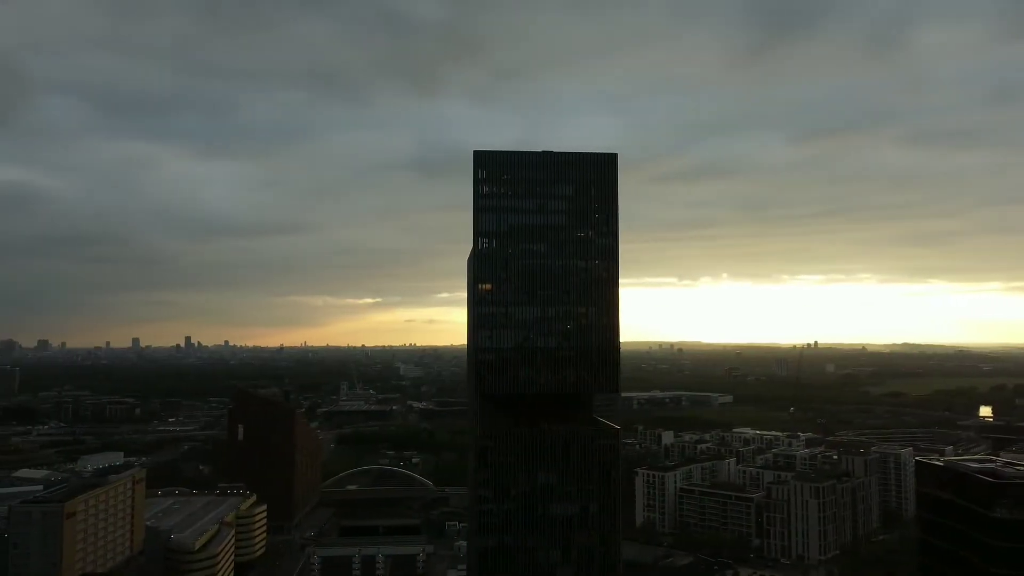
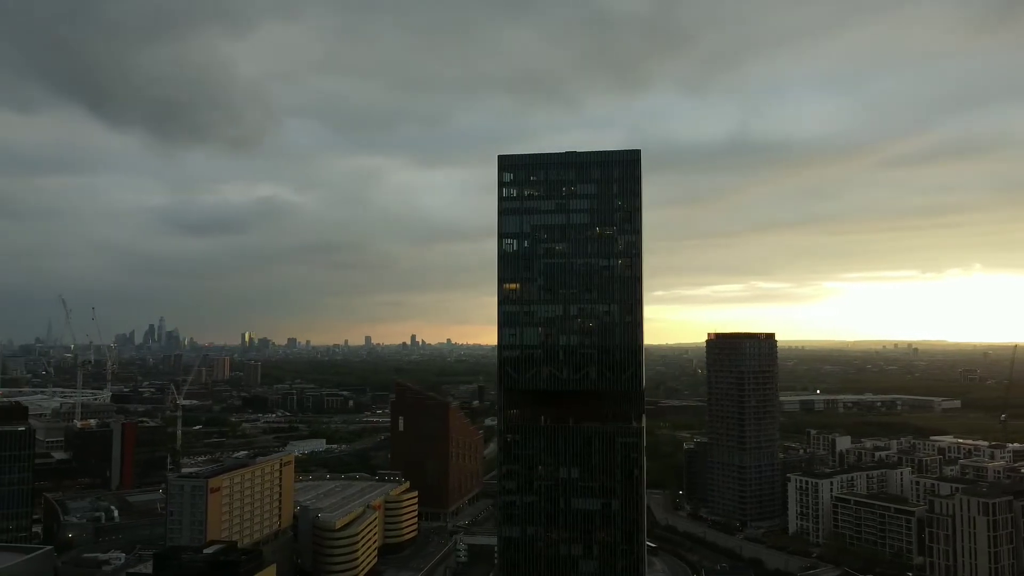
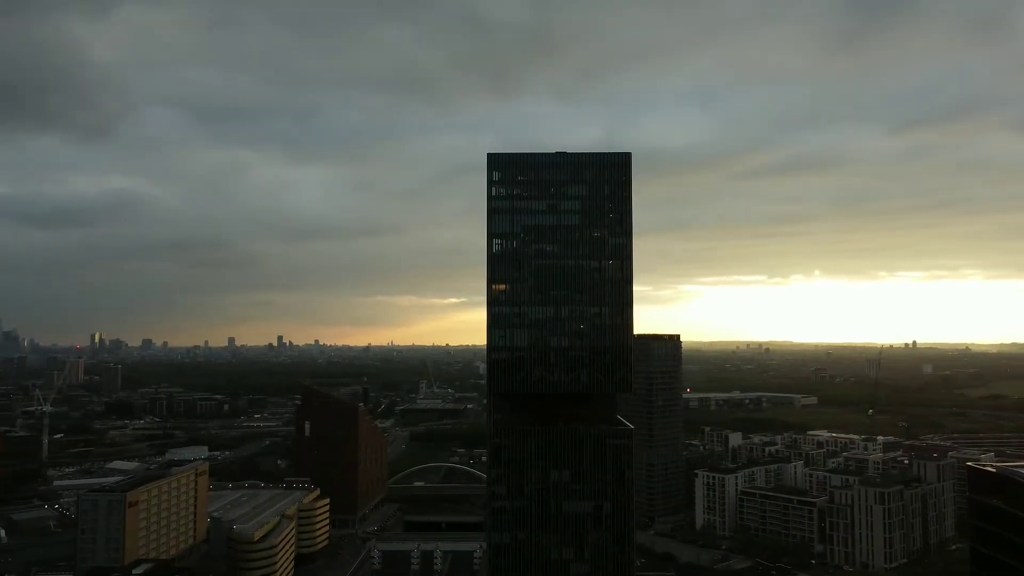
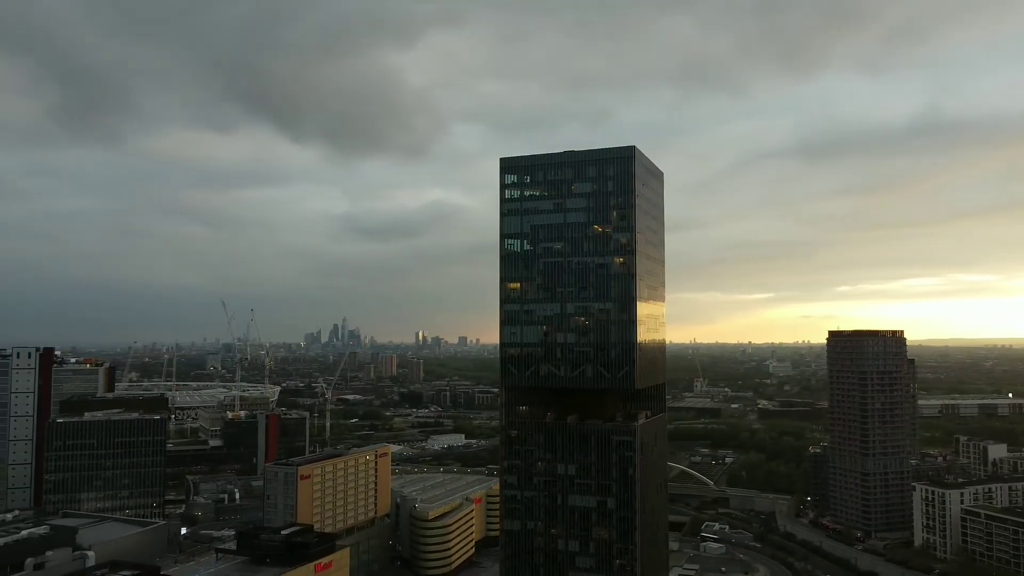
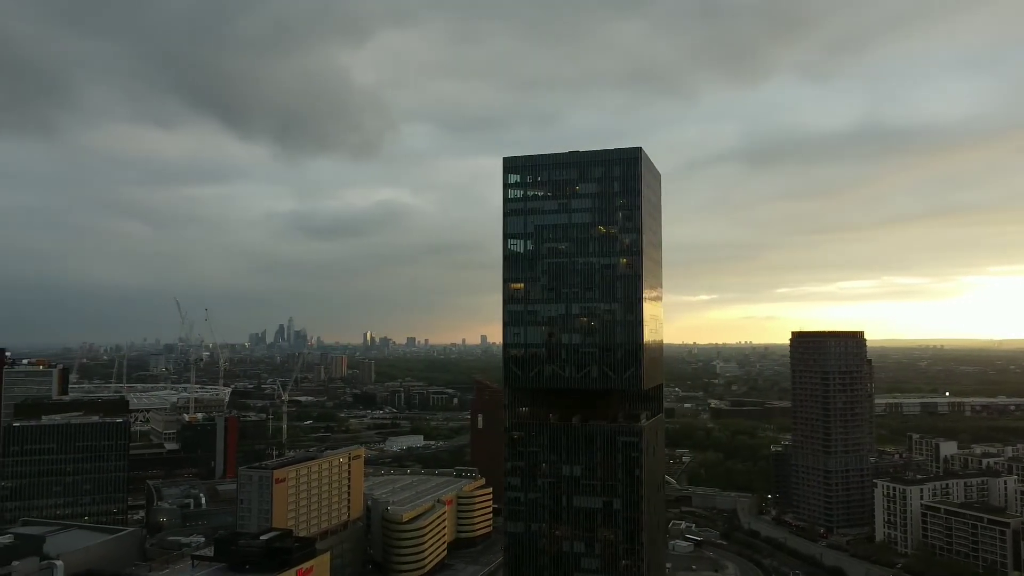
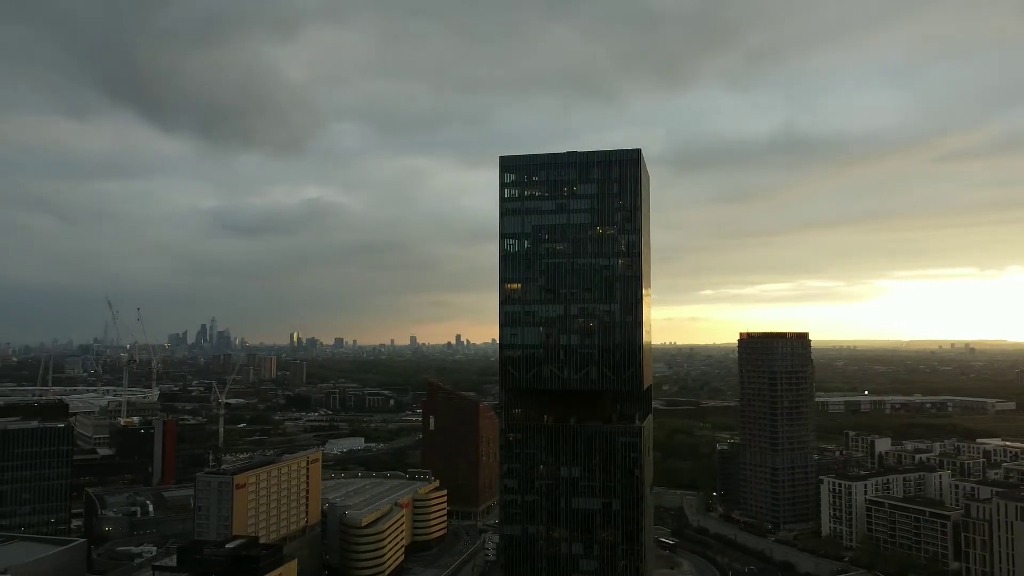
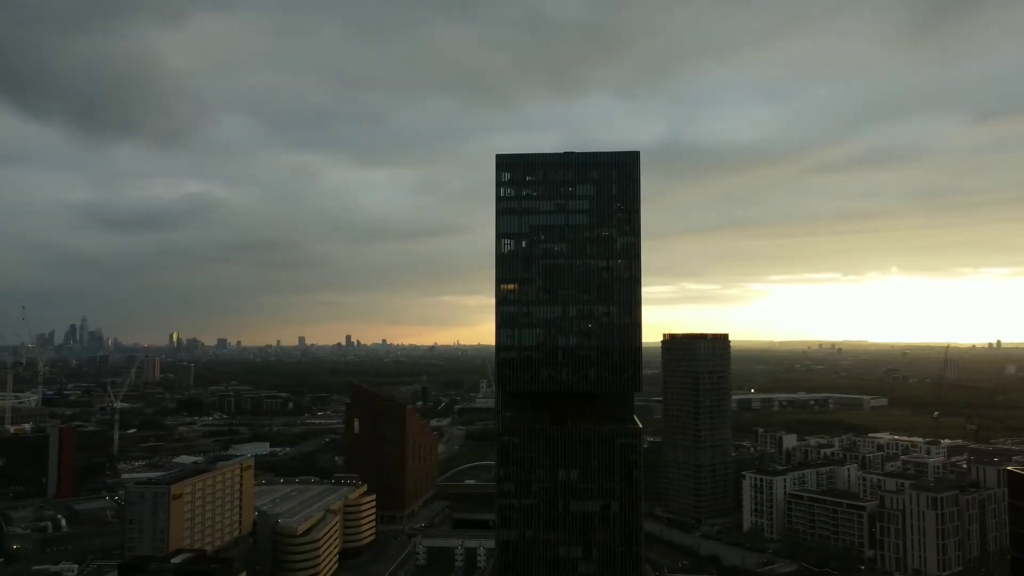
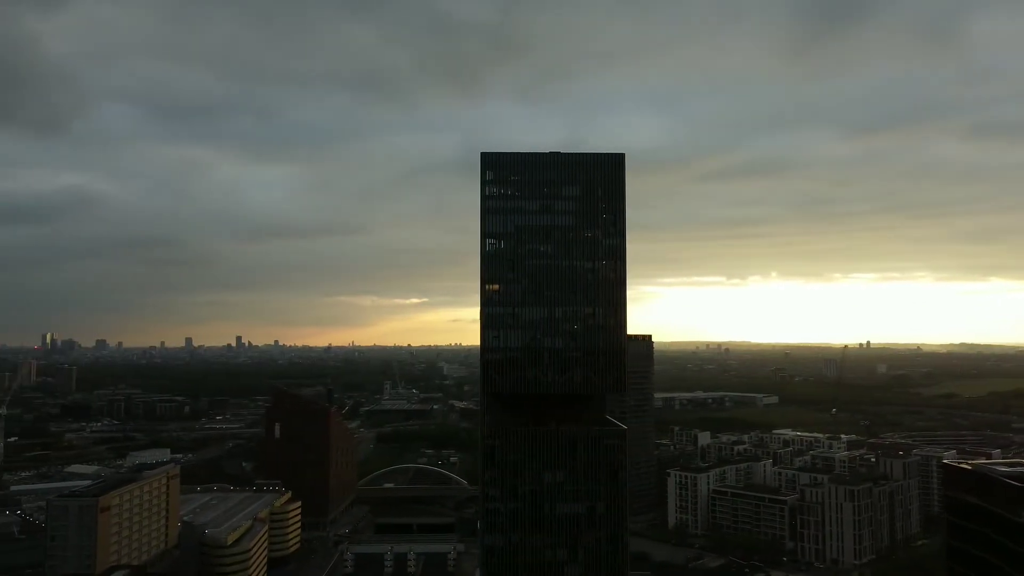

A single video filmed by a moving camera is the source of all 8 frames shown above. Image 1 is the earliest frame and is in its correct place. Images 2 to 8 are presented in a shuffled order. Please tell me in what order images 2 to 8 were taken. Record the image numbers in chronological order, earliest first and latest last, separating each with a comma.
8, 3, 7, 2, 6, 5, 4
